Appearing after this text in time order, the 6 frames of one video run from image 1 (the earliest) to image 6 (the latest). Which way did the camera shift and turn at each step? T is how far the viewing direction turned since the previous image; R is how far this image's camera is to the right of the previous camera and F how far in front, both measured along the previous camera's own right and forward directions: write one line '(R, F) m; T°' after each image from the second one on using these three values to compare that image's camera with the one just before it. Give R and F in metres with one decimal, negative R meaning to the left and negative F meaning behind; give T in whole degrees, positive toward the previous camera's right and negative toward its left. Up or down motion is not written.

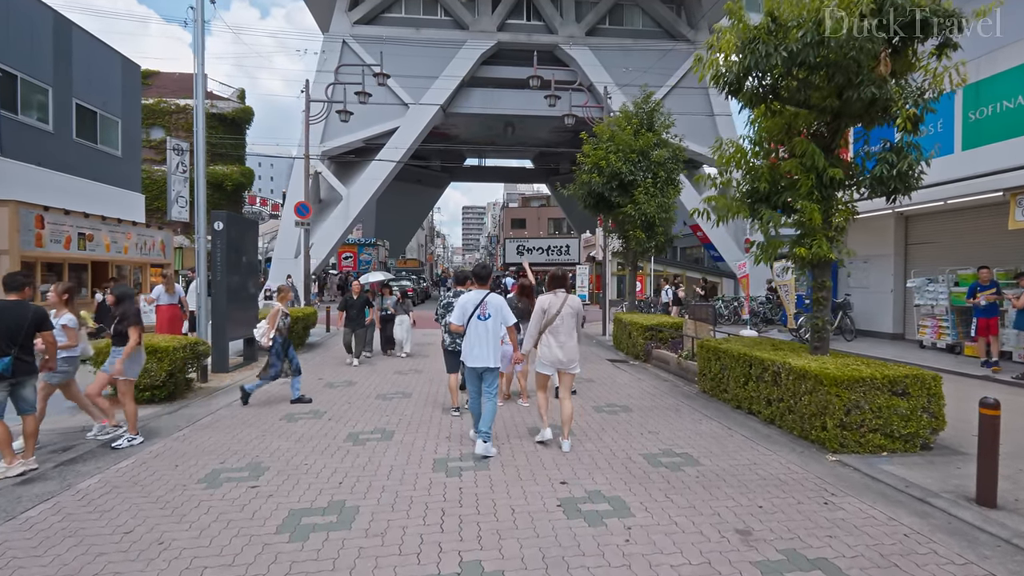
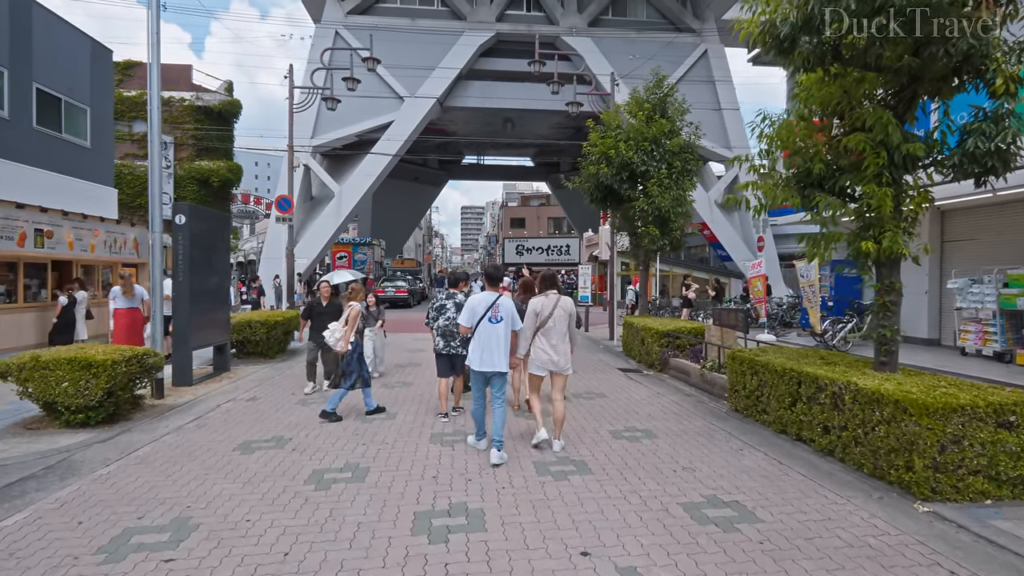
(0.0, +1.2) m; 0°
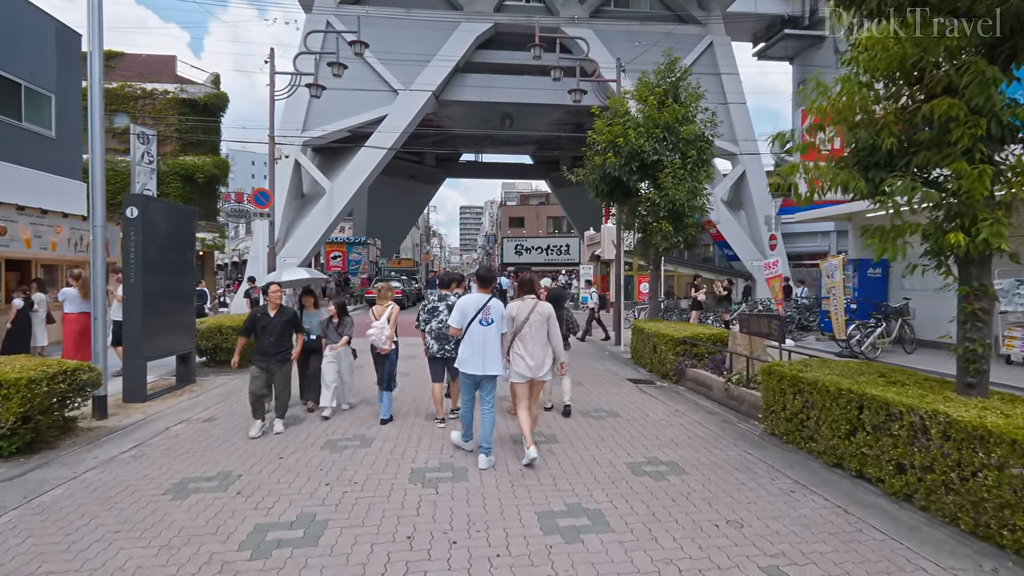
(0.0, +1.1) m; 0°
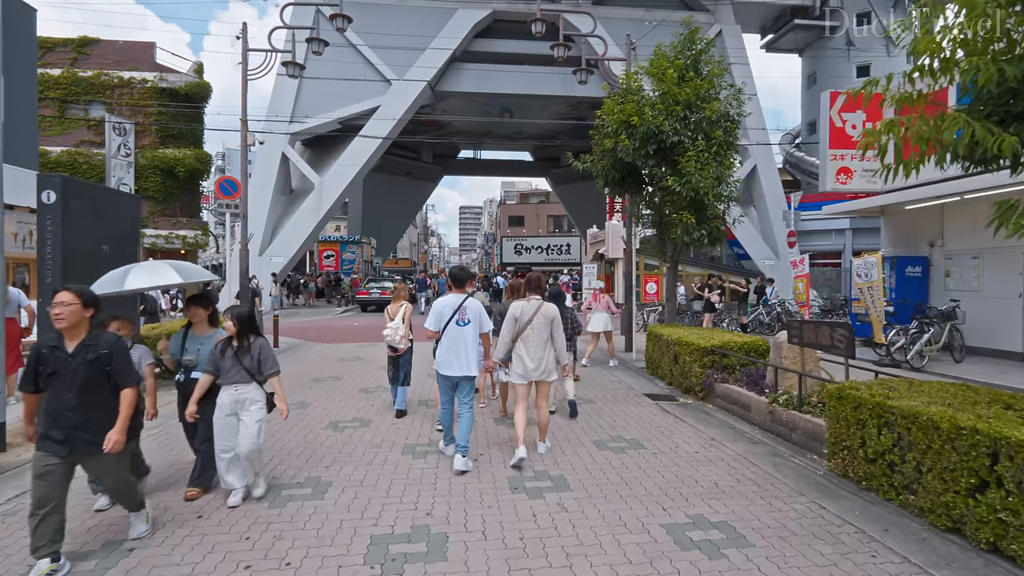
(0.0, +1.4) m; 0°
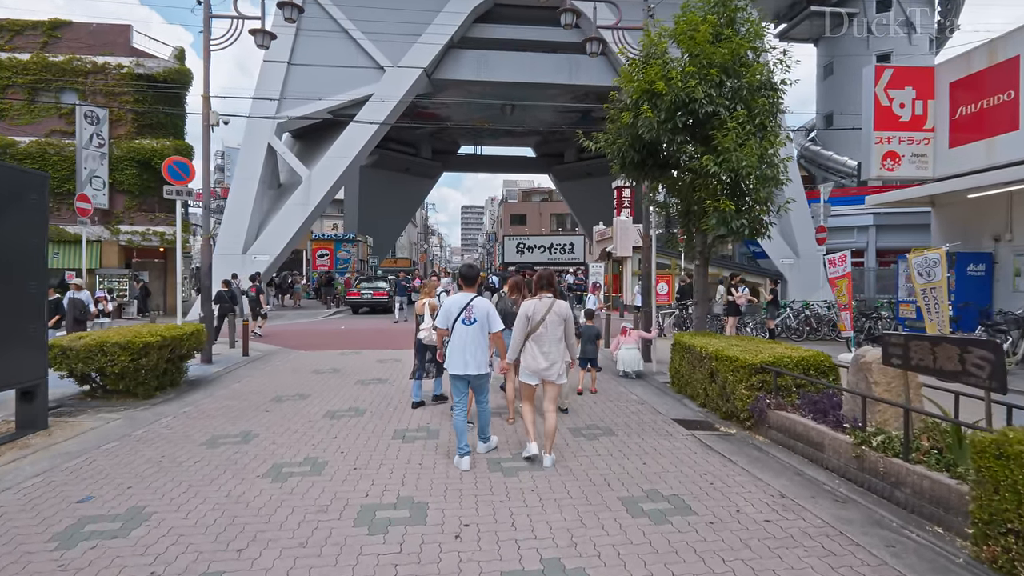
(0.0, +1.7) m; 0°
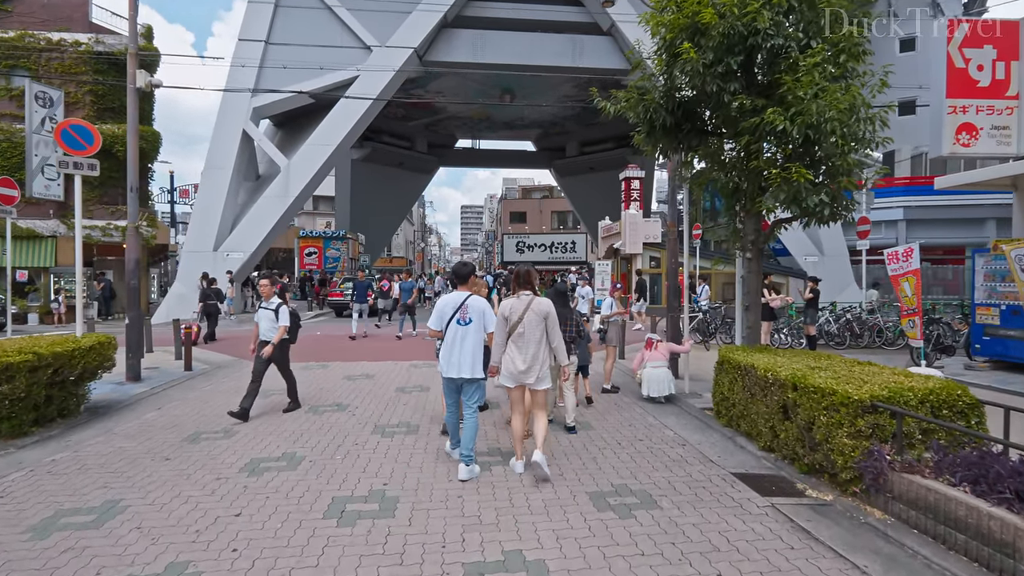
(+0.1, +2.1) m; 0°
